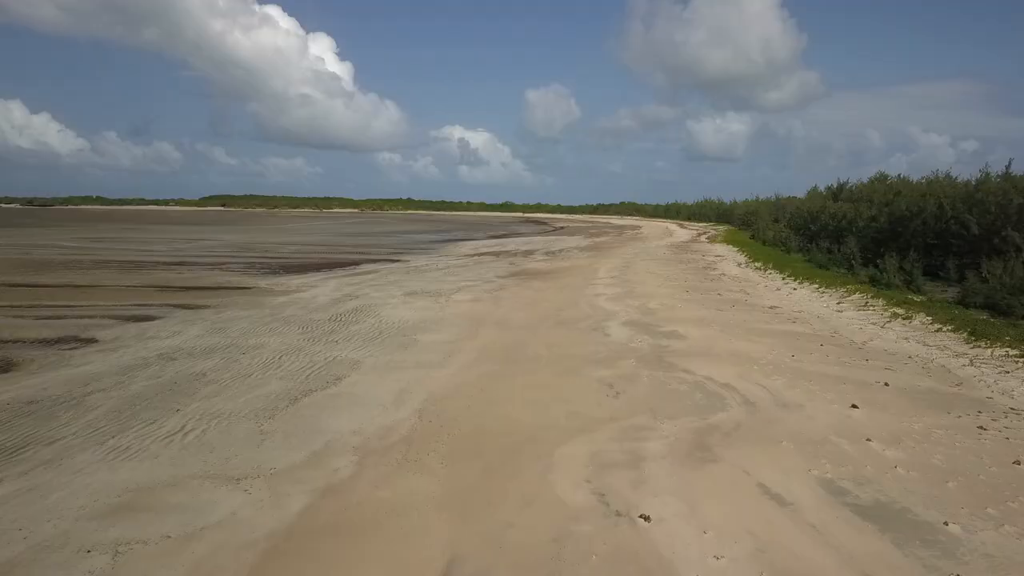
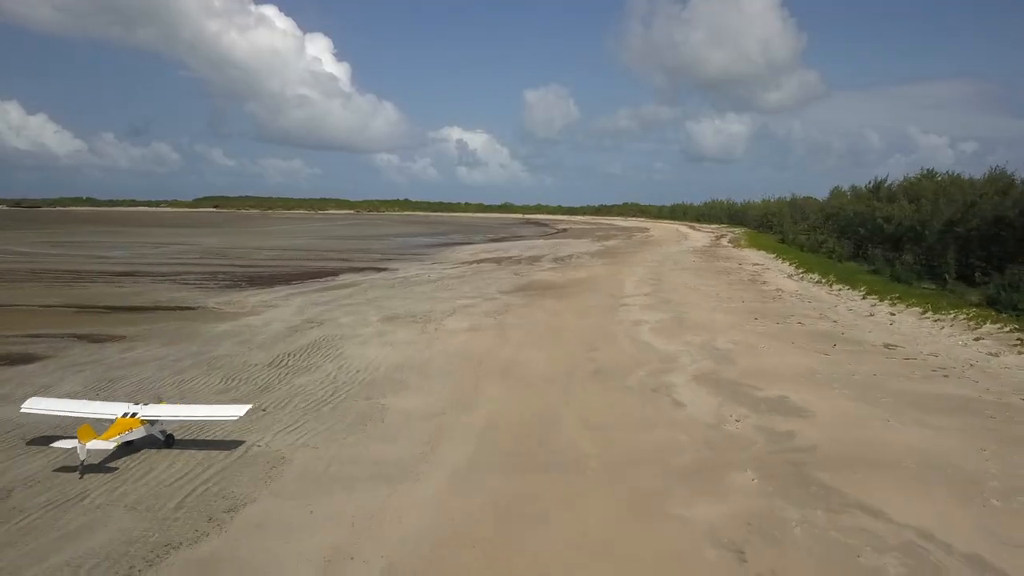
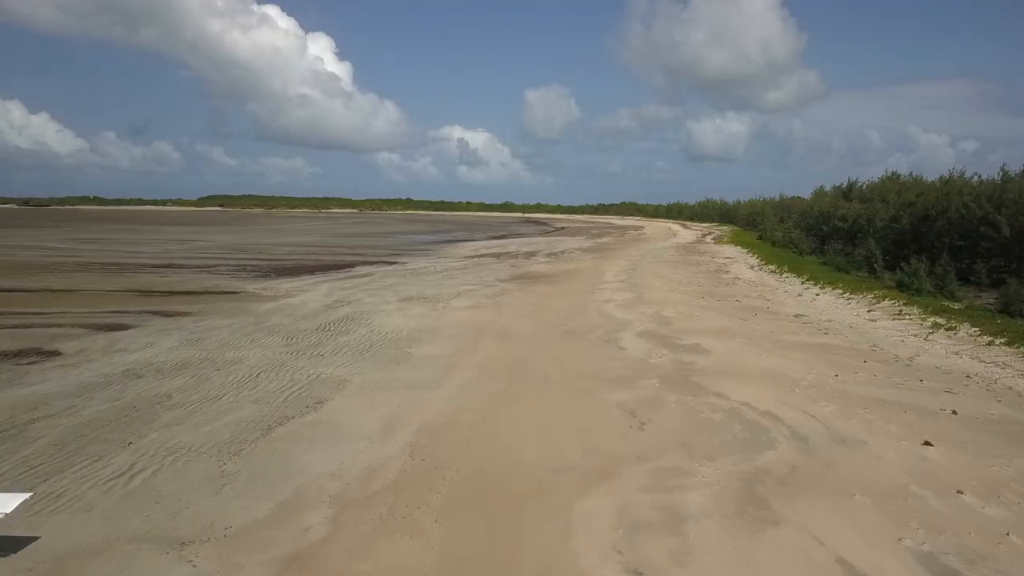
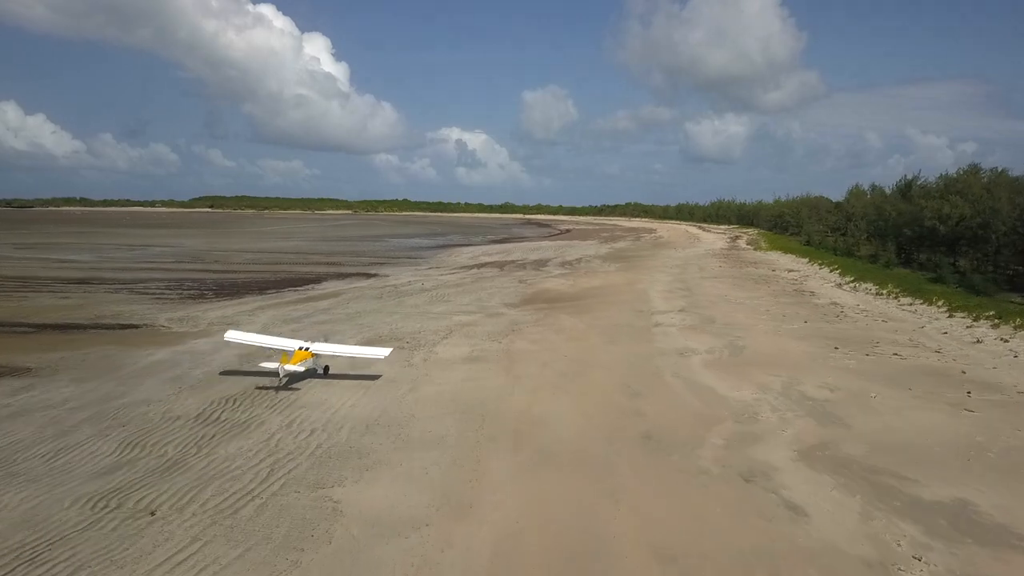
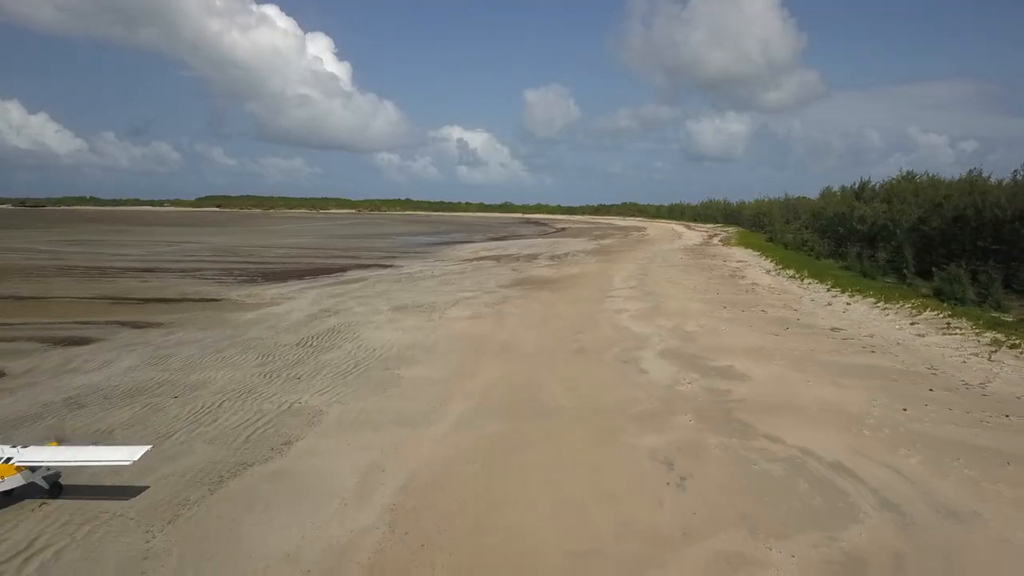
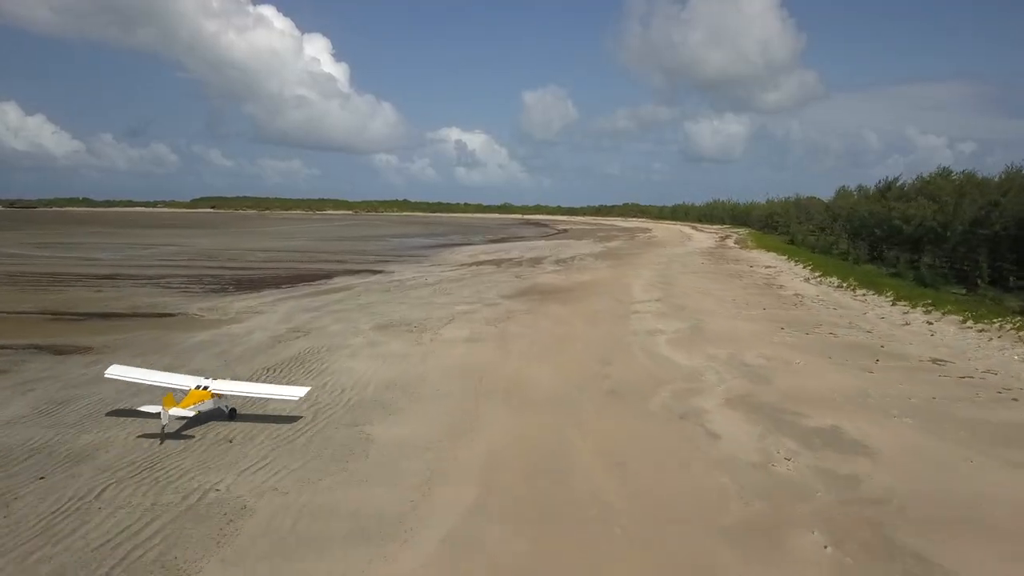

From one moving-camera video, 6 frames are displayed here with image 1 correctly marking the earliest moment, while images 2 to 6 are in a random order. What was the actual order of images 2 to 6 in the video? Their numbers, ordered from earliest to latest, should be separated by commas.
3, 5, 2, 6, 4
